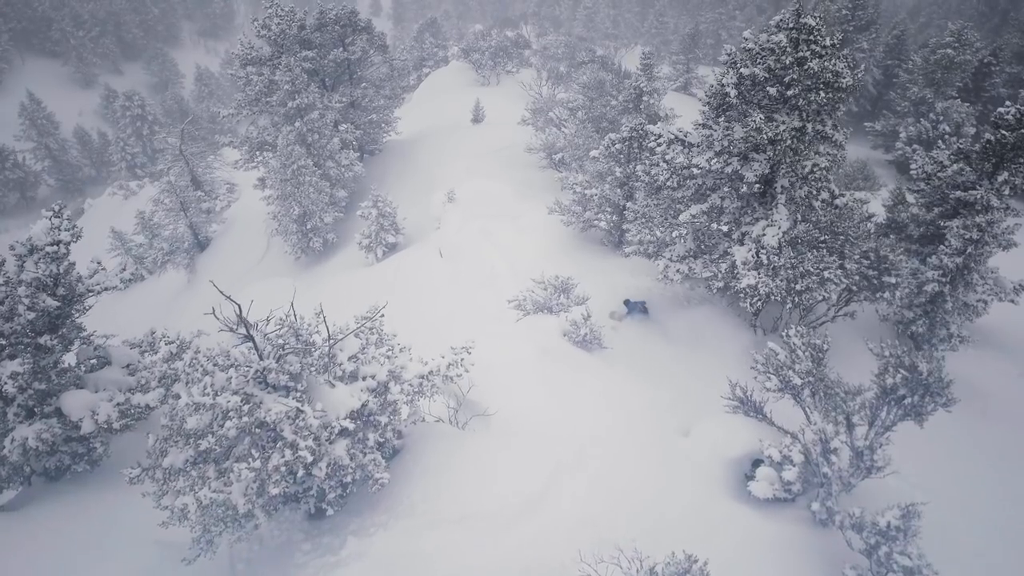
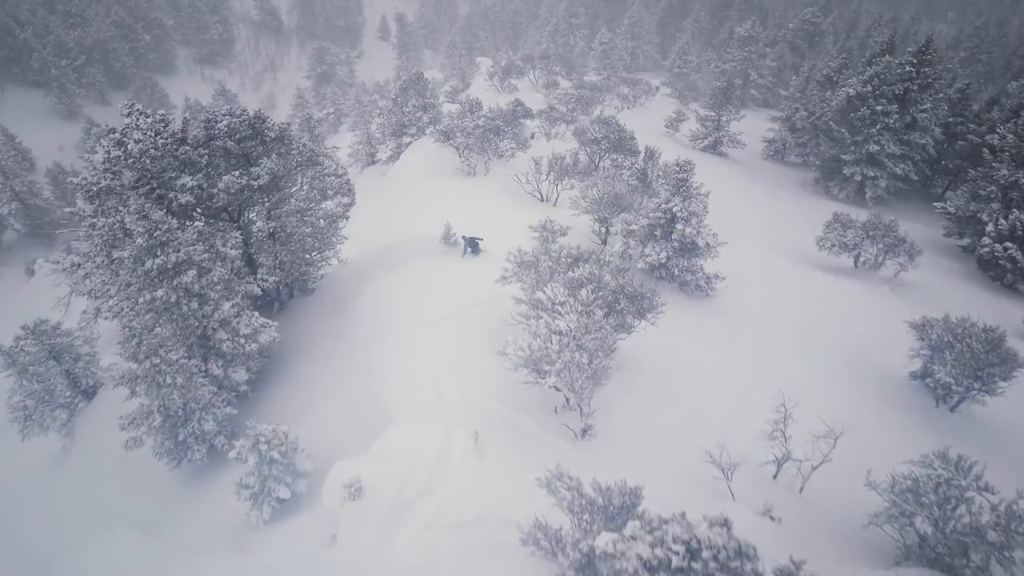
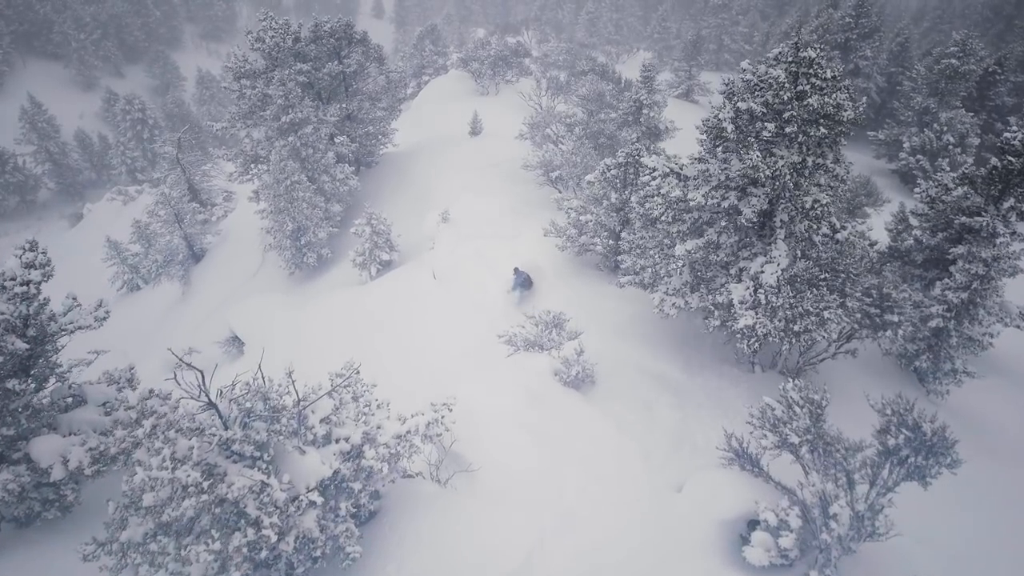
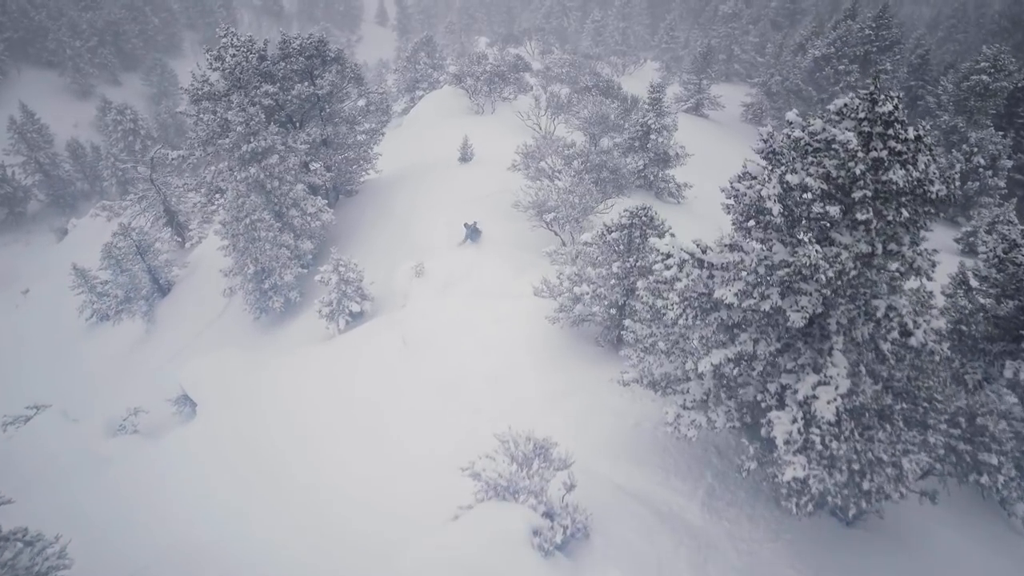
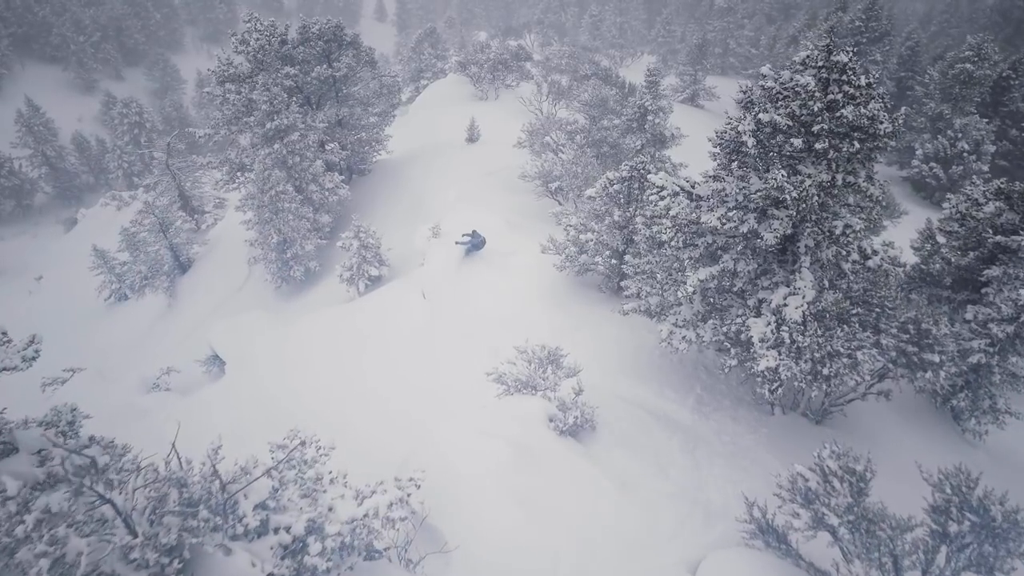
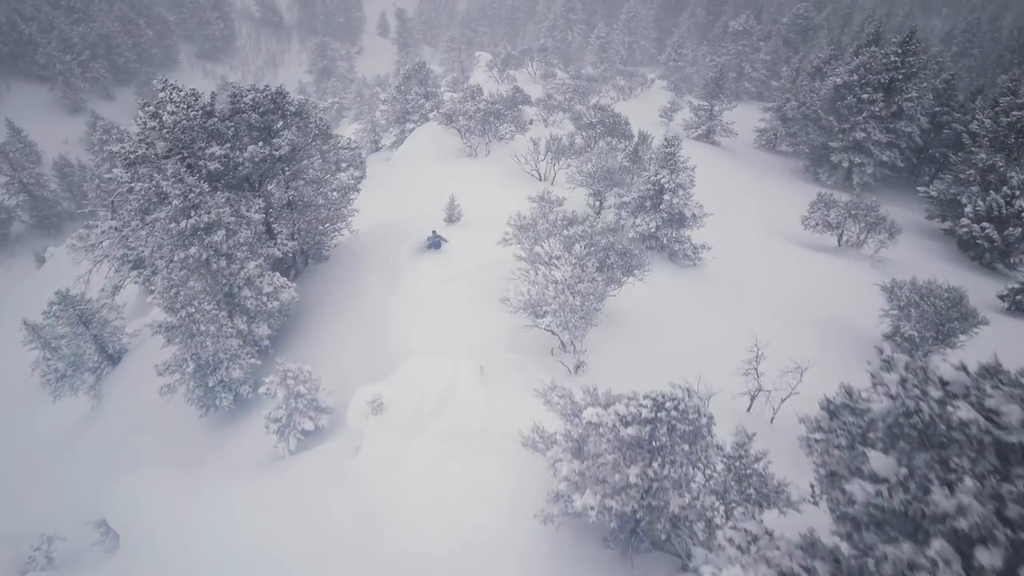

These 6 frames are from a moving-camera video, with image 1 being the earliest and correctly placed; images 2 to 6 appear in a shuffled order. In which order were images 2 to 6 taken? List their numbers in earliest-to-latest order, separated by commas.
3, 5, 4, 6, 2
